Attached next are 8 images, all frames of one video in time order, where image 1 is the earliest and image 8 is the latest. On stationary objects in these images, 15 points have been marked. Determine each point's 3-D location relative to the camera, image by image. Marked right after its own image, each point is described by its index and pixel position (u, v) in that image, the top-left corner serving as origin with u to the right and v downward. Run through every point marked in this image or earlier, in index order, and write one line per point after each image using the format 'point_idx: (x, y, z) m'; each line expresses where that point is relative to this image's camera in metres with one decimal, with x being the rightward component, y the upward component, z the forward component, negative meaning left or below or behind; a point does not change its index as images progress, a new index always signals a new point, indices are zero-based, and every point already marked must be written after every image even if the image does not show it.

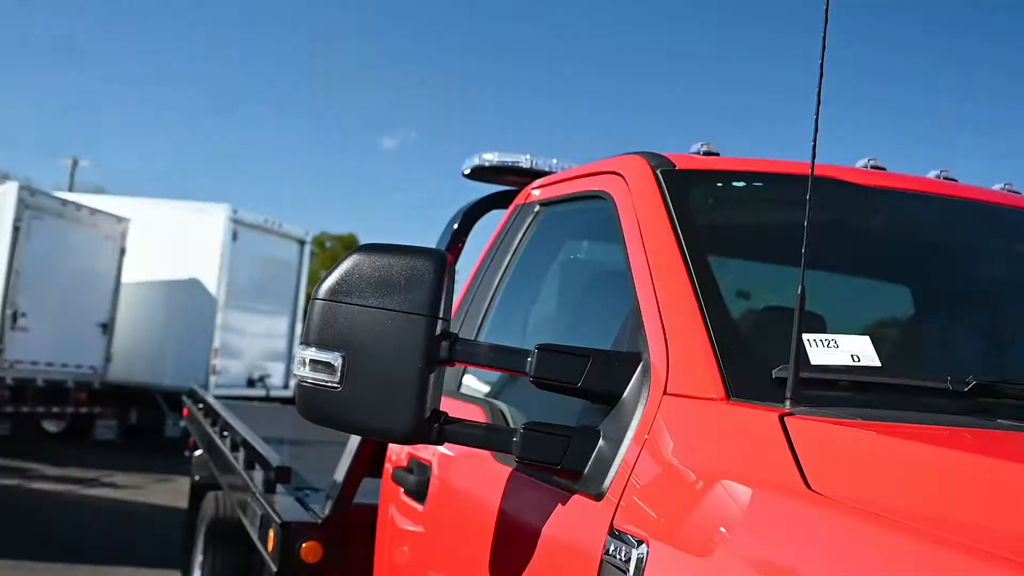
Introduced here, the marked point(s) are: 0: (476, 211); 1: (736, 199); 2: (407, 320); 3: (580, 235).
0: (-0.1, +0.2, +3.4) m
1: (+0.5, +0.2, +2.4) m
2: (-0.2, -0.1, +1.9) m
3: (+0.2, +0.1, +2.8) m
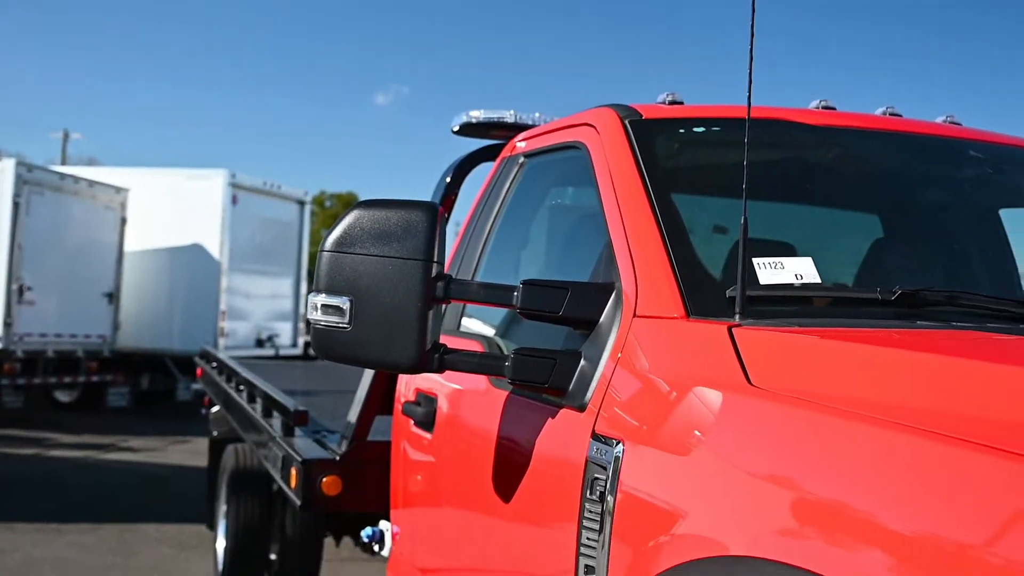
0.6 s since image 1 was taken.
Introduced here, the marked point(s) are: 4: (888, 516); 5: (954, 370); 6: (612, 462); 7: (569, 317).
0: (-0.1, +0.4, +3.7) m
1: (+0.4, +0.3, +2.7) m
2: (-0.2, 0.0, +2.2) m
3: (+0.1, +0.3, +3.0) m
4: (+0.5, -0.3, +1.3) m
5: (+0.6, -0.1, +1.5) m
6: (+0.2, -0.3, +2.0) m
7: (+0.1, -0.1, +2.3) m
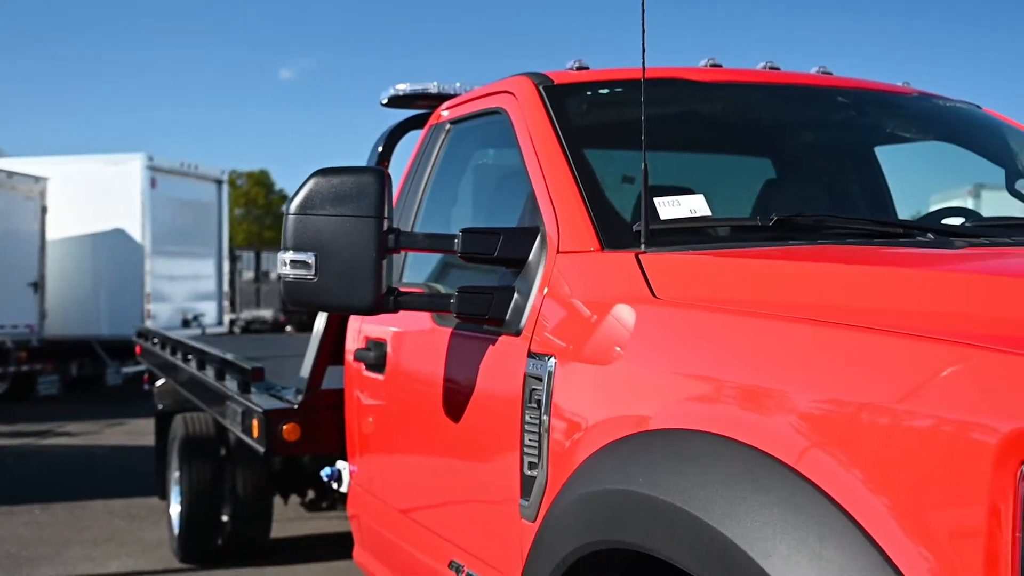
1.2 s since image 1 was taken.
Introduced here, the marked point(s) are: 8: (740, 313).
0: (-0.4, +0.5, +4.0) m
1: (+0.2, +0.5, +3.1) m
2: (-0.3, +0.1, +2.6) m
3: (-0.1, +0.4, +3.4) m
4: (+0.4, -0.1, +1.7) m
5: (+0.6, 0.0, +2.0) m
6: (+0.1, -0.2, +2.4) m
7: (0.0, +0.1, +2.6) m
8: (+0.4, 0.0, +2.0) m
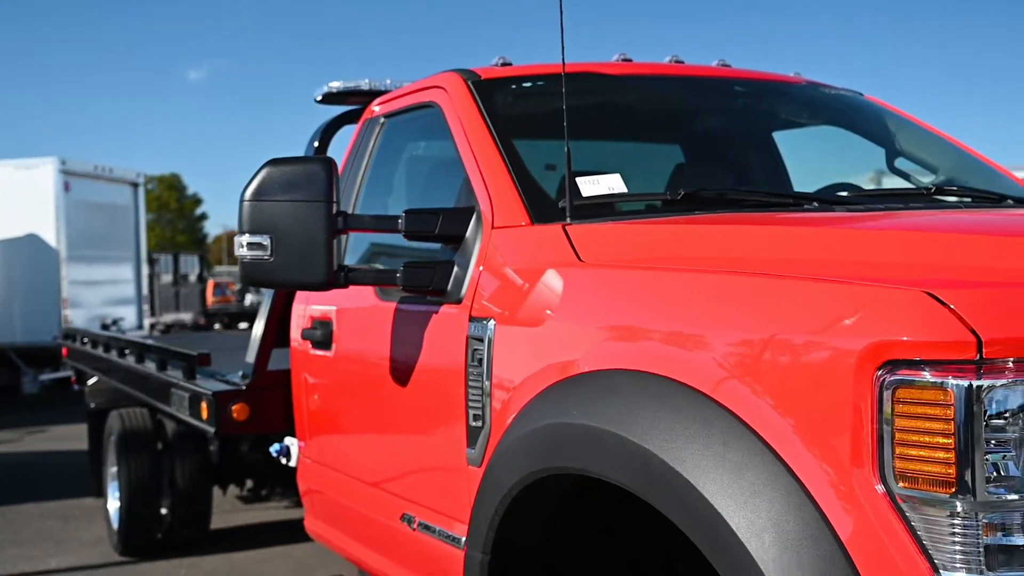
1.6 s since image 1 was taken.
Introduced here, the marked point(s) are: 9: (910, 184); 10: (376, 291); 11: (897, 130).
0: (-0.7, +0.6, +4.3) m
1: (0.0, +0.6, +3.4) m
2: (-0.5, +0.2, +2.8) m
3: (-0.3, +0.5, +3.7) m
4: (+0.3, -0.1, +2.0) m
5: (+0.5, +0.1, +2.3) m
6: (-0.1, -0.1, +2.7) m
7: (-0.2, +0.1, +2.9) m
8: (+0.3, 0.0, +2.3) m
9: (+1.2, +0.3, +3.4) m
10: (-0.4, 0.0, +3.5) m
11: (+1.3, +0.5, +3.8) m
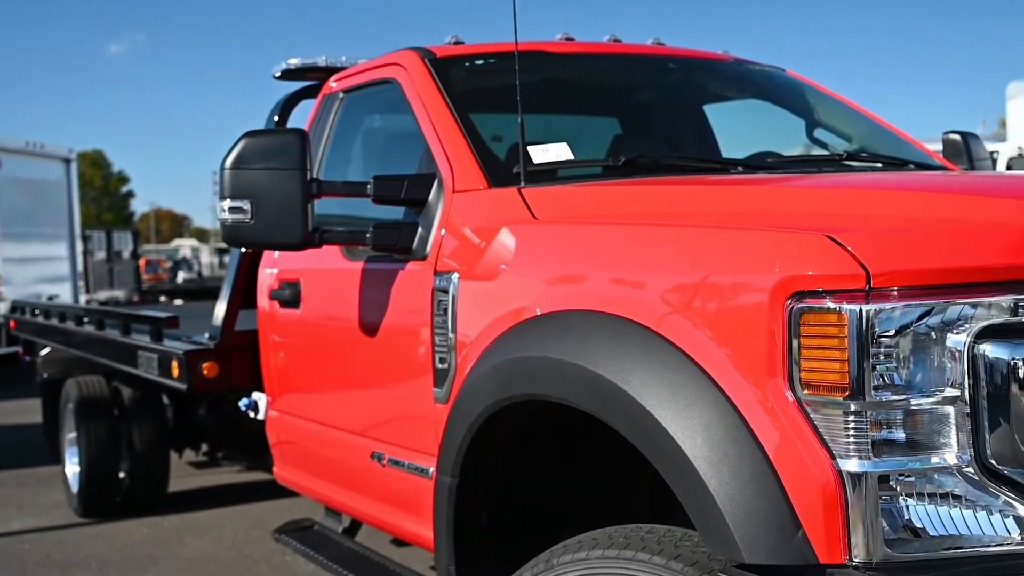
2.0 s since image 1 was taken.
0: (-0.9, +0.7, +4.6) m
1: (-0.1, +0.7, +3.7) m
2: (-0.6, +0.3, +3.1) m
3: (-0.5, +0.6, +4.0) m
4: (+0.3, 0.0, +2.4) m
5: (+0.4, +0.2, +2.6) m
6: (-0.2, 0.0, +3.0) m
7: (-0.3, +0.2, +3.2) m
8: (+0.2, +0.1, +2.6) m
9: (+1.0, +0.4, +3.8) m
10: (-0.6, +0.1, +3.8) m
11: (+1.1, +0.7, +4.2) m
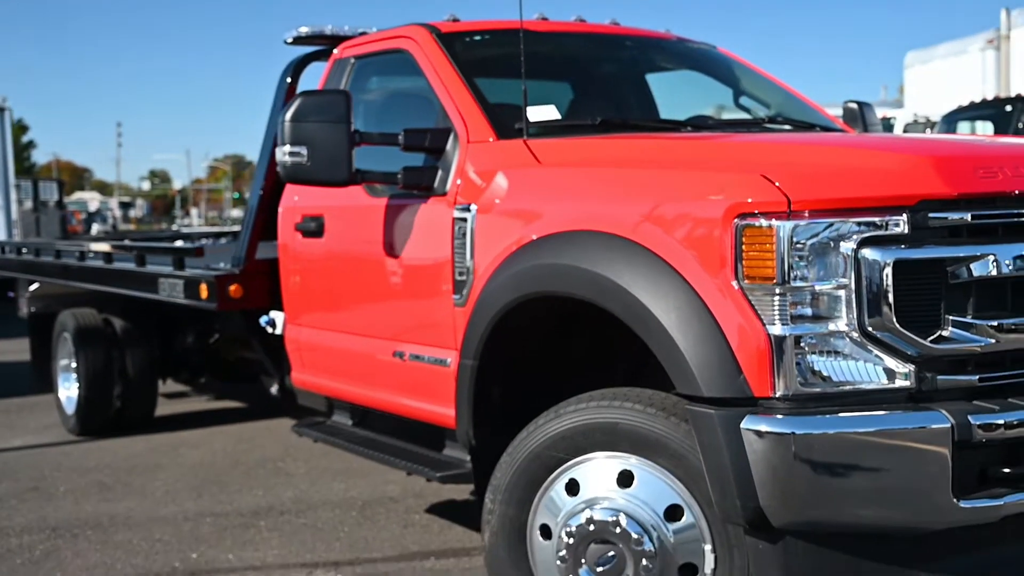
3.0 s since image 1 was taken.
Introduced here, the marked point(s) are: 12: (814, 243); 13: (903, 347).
0: (-1.0, +1.0, +5.3) m
1: (-0.1, +0.9, +4.5) m
2: (-0.6, +0.5, +4.0) m
3: (-0.5, +0.9, +4.8) m
4: (+0.3, +0.2, +3.3) m
5: (+0.4, +0.4, +3.5) m
6: (-0.2, +0.2, +3.9) m
7: (-0.3, +0.5, +4.1) m
8: (+0.2, +0.4, +3.5) m
9: (+1.0, +0.7, +4.7) m
10: (-0.6, +0.4, +4.6) m
11: (+1.0, +0.9, +5.2) m
12: (+0.7, +0.1, +2.9) m
13: (+1.0, -0.1, +2.9) m
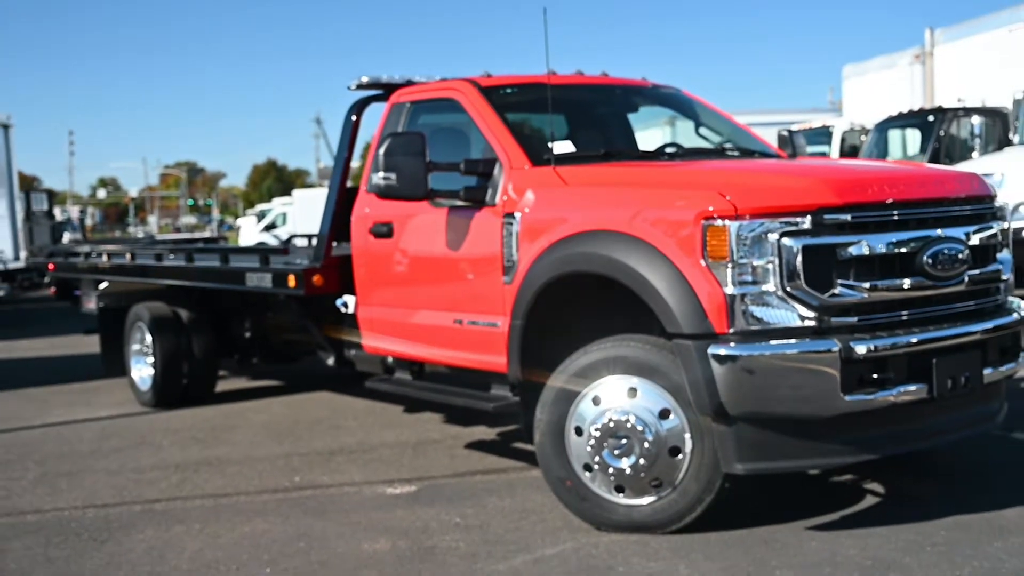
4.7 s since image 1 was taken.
0: (-0.9, +1.1, +6.9) m
1: (0.0, +1.0, +6.2) m
2: (-0.5, +0.6, +5.6) m
3: (-0.4, +1.0, +6.4) m
4: (+0.5, +0.3, +4.9) m
5: (+0.6, +0.5, +5.2) m
6: (0.0, +0.3, +5.5) m
7: (-0.2, +0.6, +5.7) m
8: (+0.4, +0.4, +5.2) m
9: (+1.1, +0.8, +6.4) m
10: (-0.5, +0.5, +6.3) m
11: (+1.1, +1.0, +6.8) m
12: (+0.9, +0.2, +4.6) m
13: (+1.2, 0.0, +4.5) m
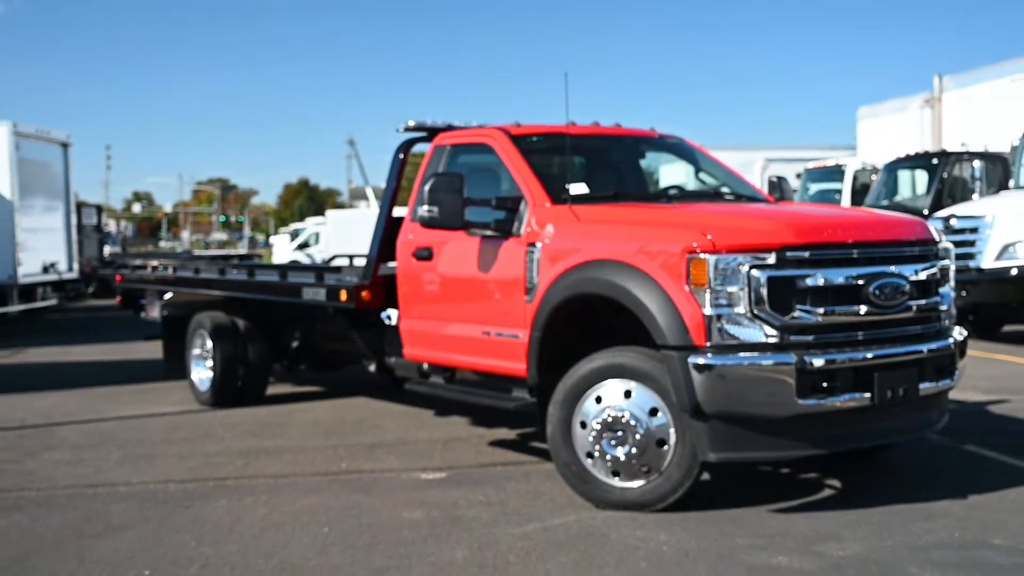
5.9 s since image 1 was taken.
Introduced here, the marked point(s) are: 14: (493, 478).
0: (-0.7, +1.0, +8.0) m
1: (+0.1, +0.9, +7.2) m
2: (-0.3, +0.5, +6.7) m
3: (-0.3, +0.8, +7.5) m
4: (+0.6, +0.2, +6.0) m
5: (+0.7, +0.4, +6.3) m
6: (+0.1, +0.2, +6.6) m
7: (0.0, +0.5, +6.8) m
8: (+0.5, +0.3, +6.2) m
9: (+1.2, +0.6, +7.5) m
10: (-0.3, +0.3, +7.3) m
11: (+1.3, +0.9, +7.9) m
12: (+1.0, +0.1, +5.6) m
13: (+1.3, -0.2, +5.6) m
14: (-0.1, -1.1, +7.0) m
